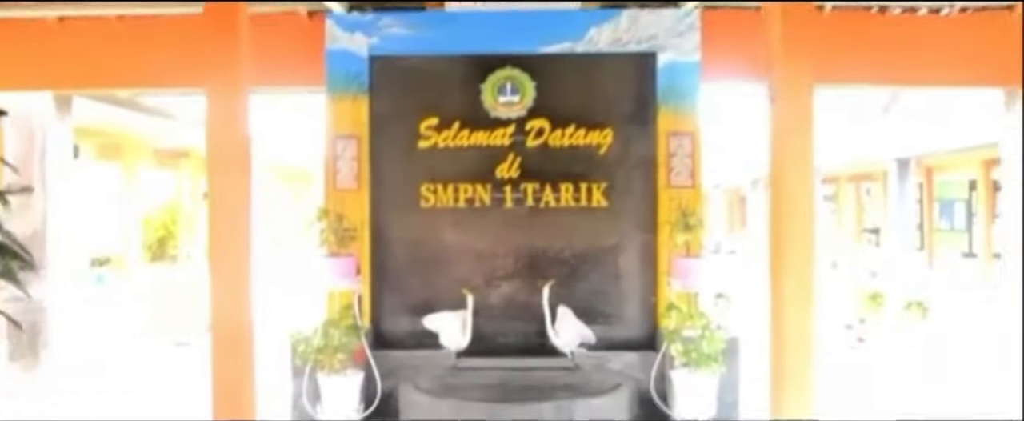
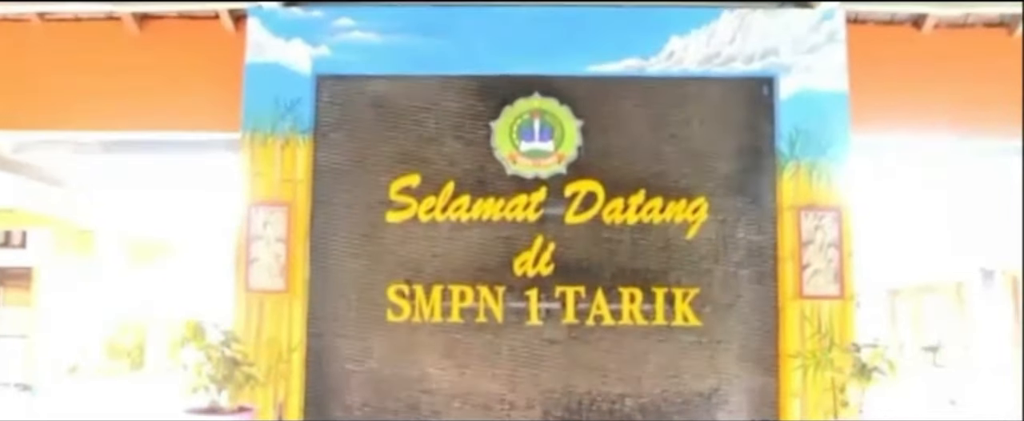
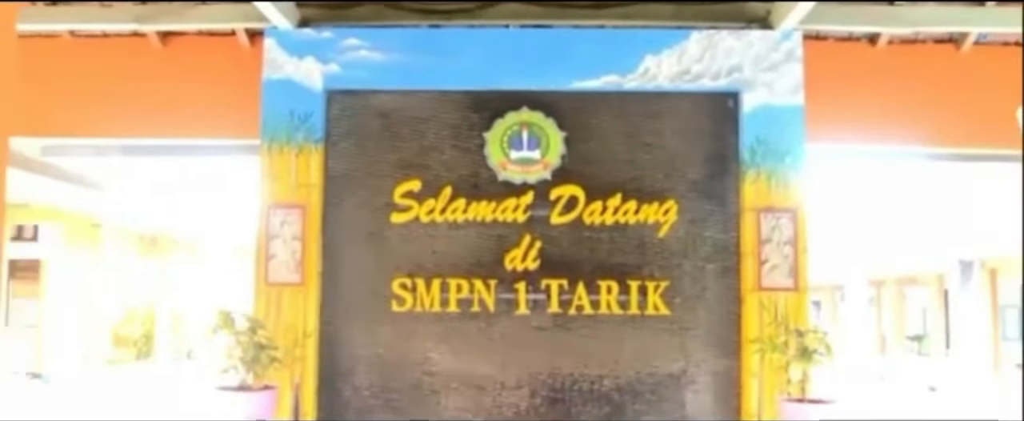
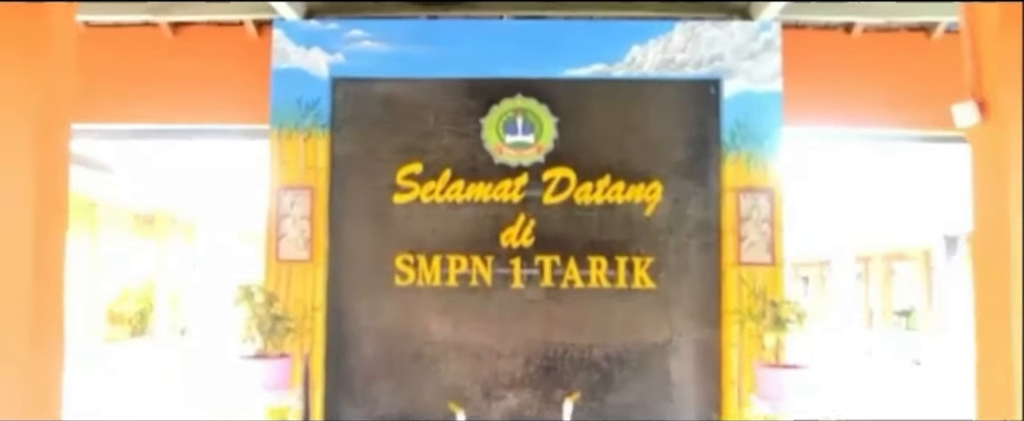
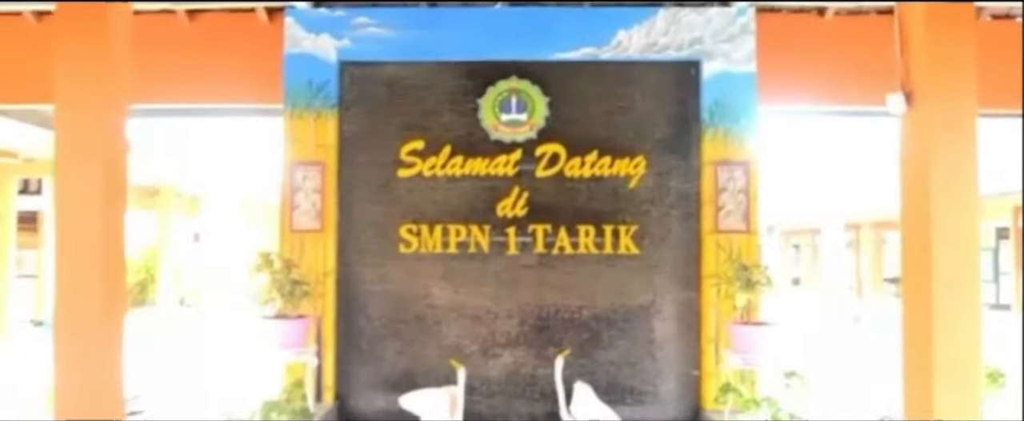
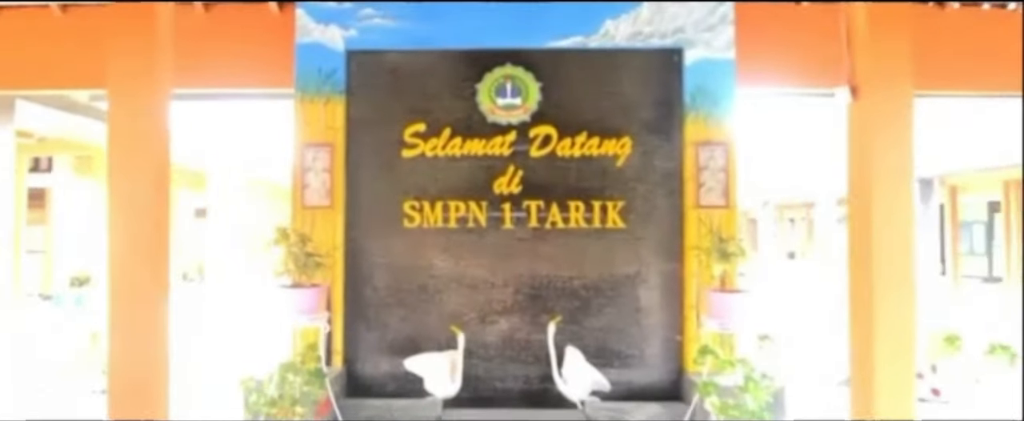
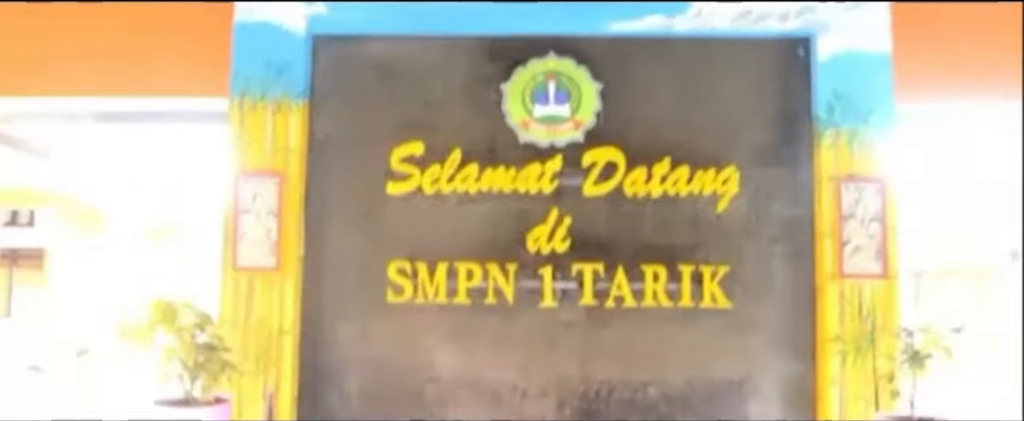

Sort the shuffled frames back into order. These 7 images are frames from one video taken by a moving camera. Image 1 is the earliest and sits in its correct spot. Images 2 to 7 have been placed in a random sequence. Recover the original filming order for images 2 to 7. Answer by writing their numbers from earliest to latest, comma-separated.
6, 5, 4, 3, 2, 7
